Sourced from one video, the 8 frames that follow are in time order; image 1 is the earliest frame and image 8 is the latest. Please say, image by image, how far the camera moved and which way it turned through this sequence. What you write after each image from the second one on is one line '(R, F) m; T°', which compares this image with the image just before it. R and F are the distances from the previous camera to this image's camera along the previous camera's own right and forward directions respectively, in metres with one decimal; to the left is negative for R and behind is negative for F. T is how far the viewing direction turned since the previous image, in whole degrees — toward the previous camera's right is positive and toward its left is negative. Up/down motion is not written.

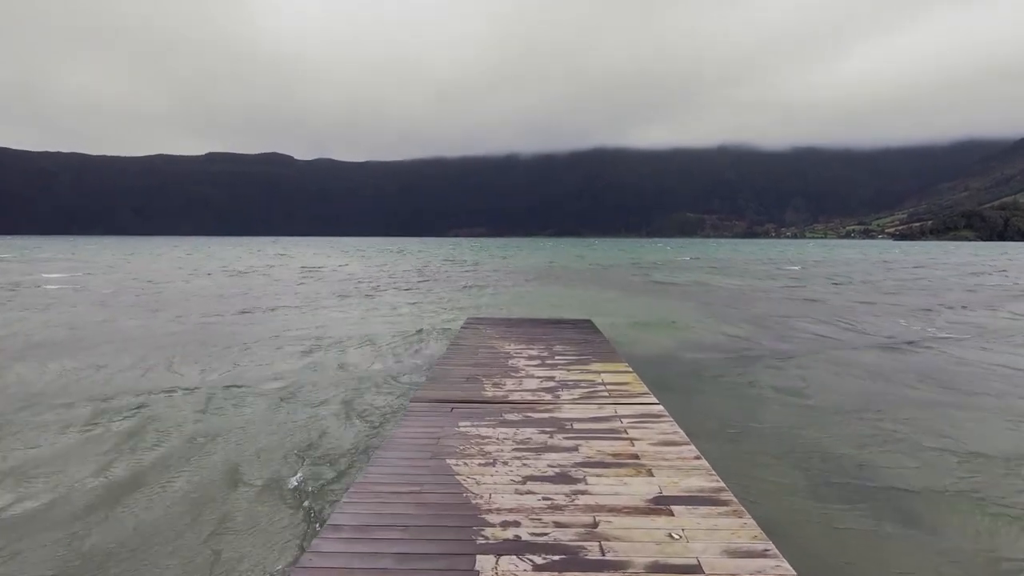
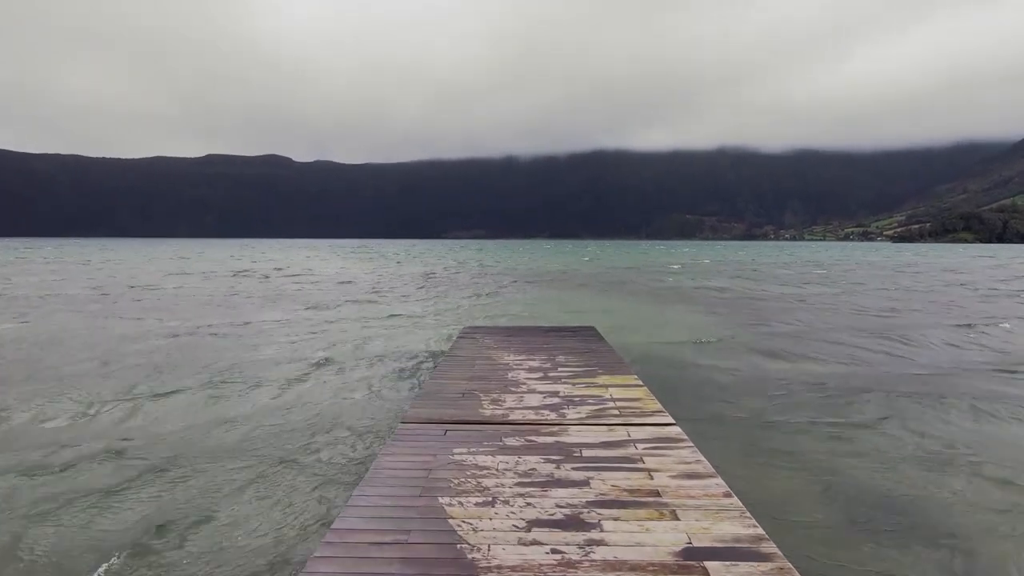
(0.0, +0.7) m; 0°
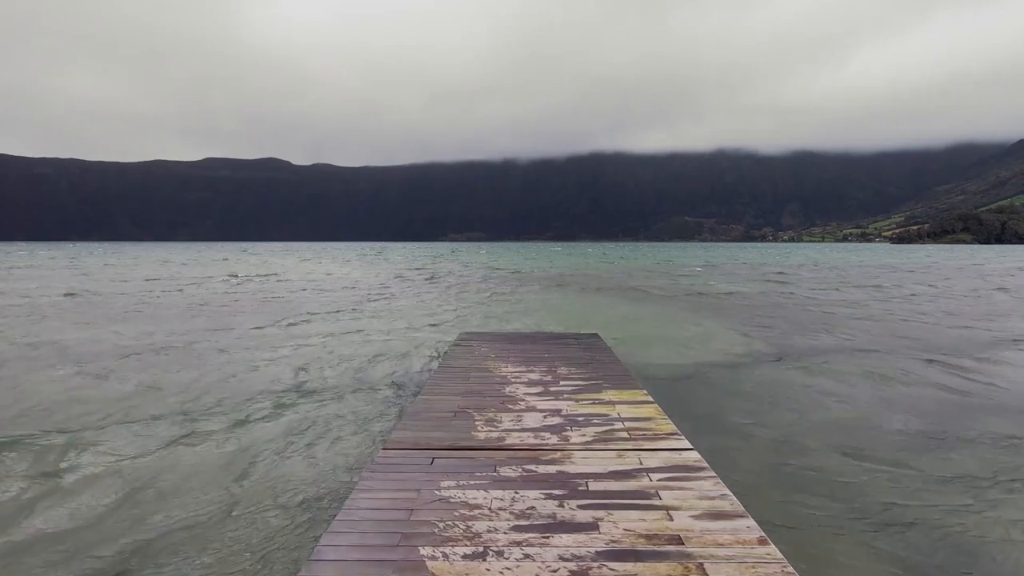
(0.0, +0.7) m; 0°
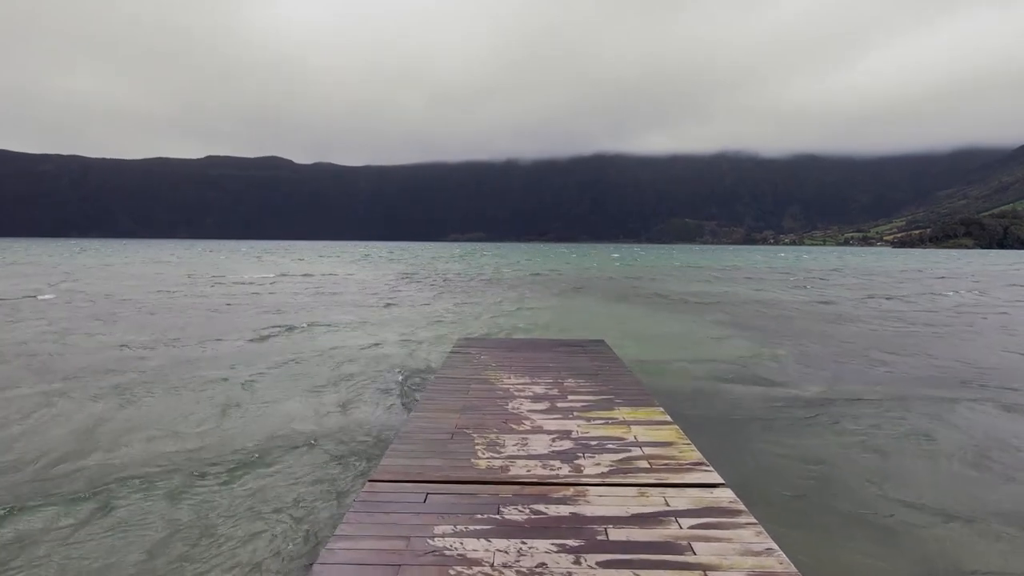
(-0.1, +0.8) m; 0°
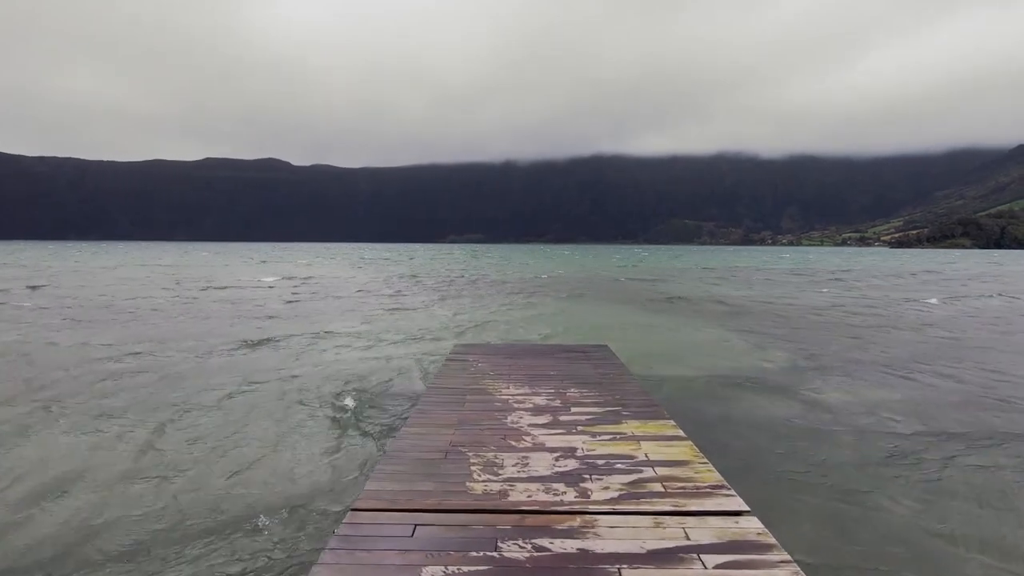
(0.0, +0.5) m; 0°
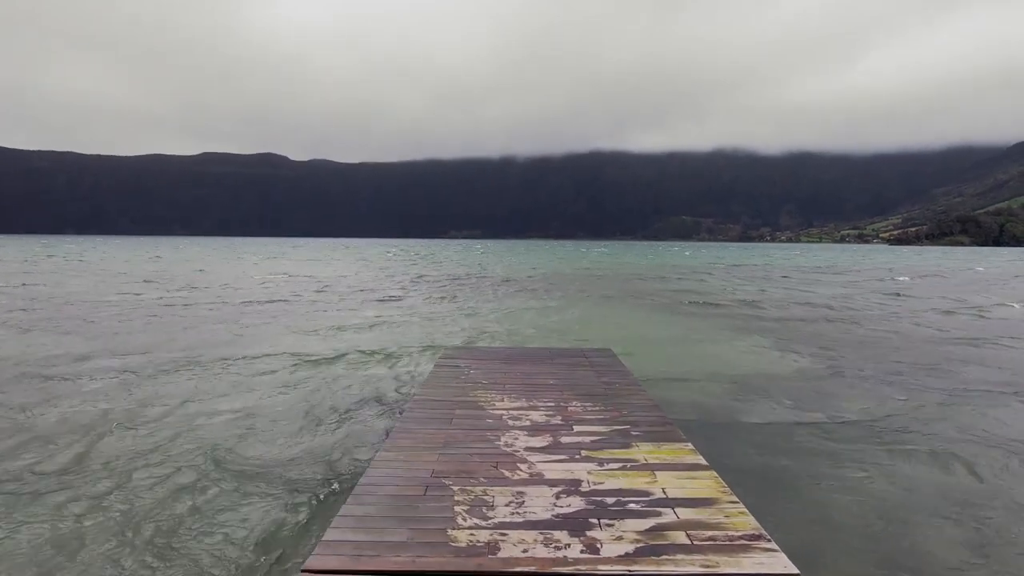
(+0.1, +0.9) m; 0°
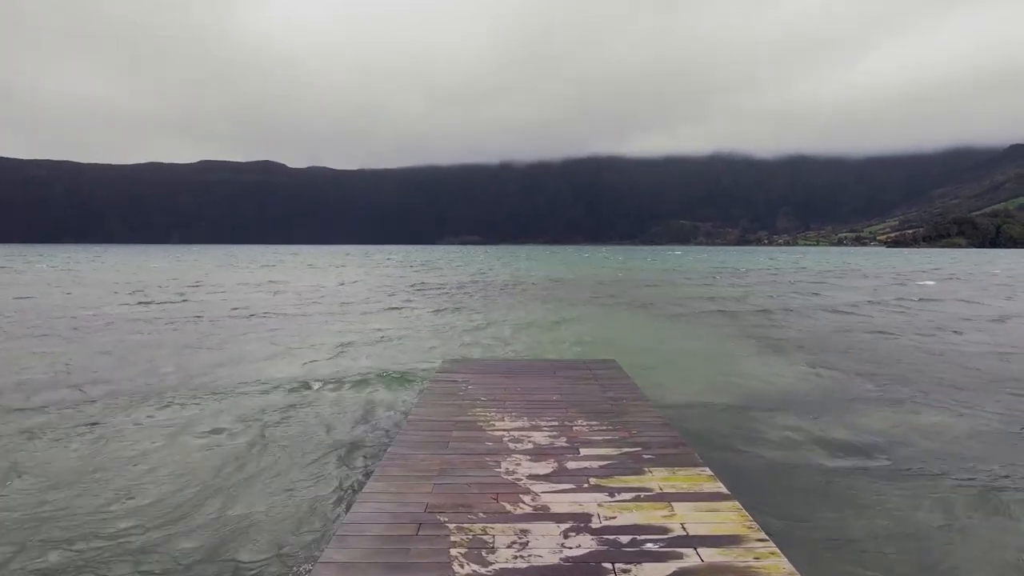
(0.0, +0.5) m; 0°
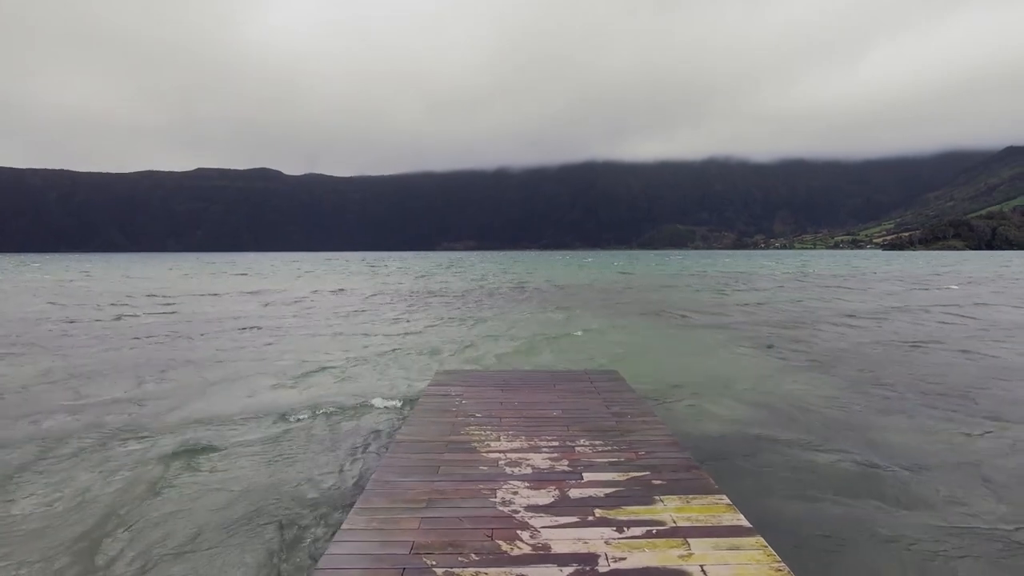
(0.0, +0.5) m; 0°
